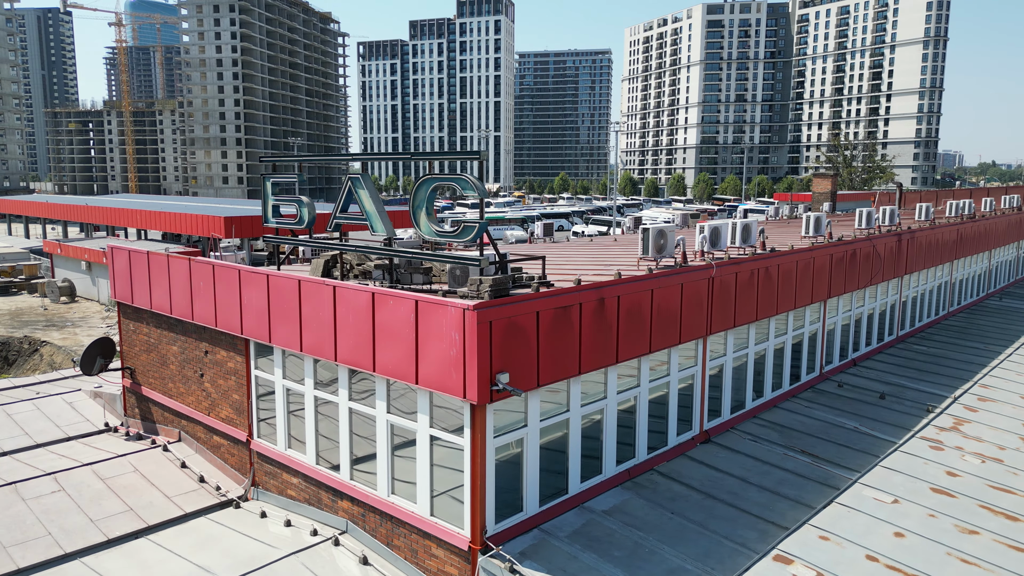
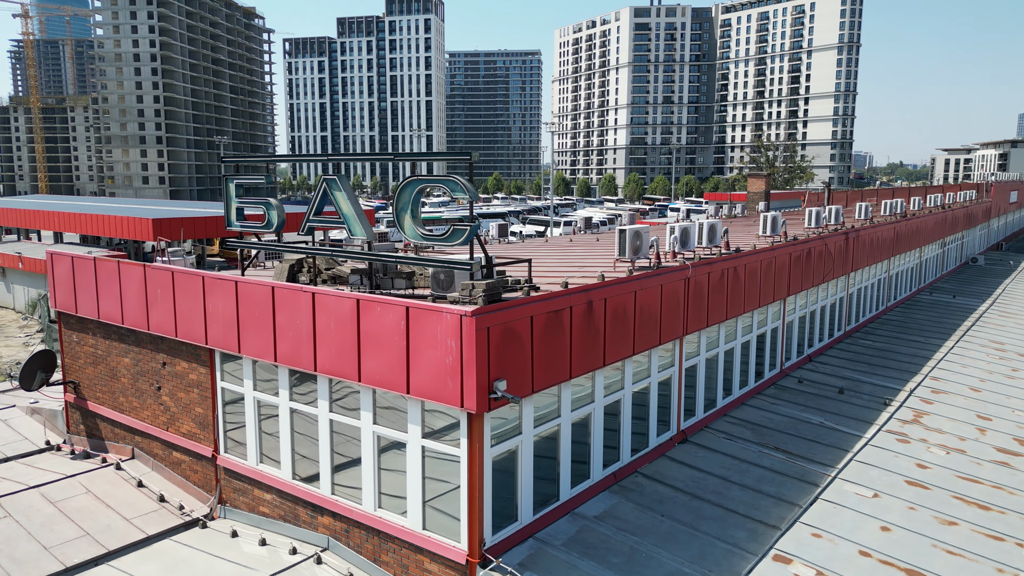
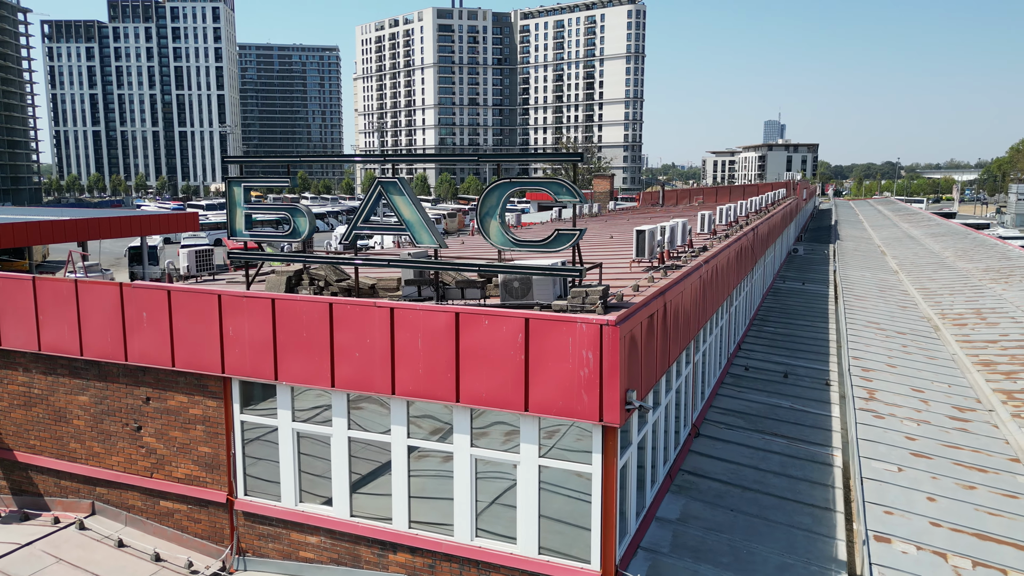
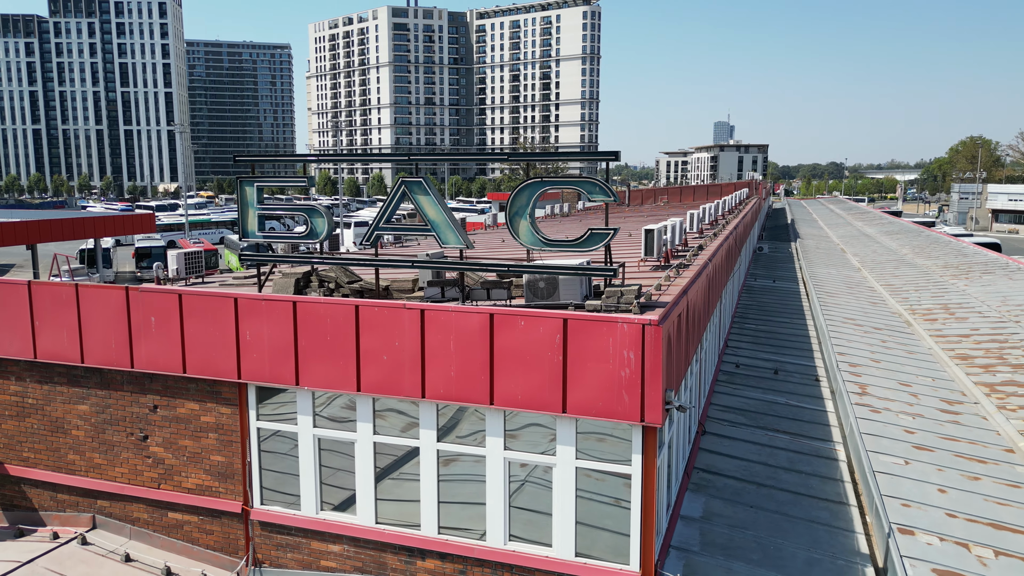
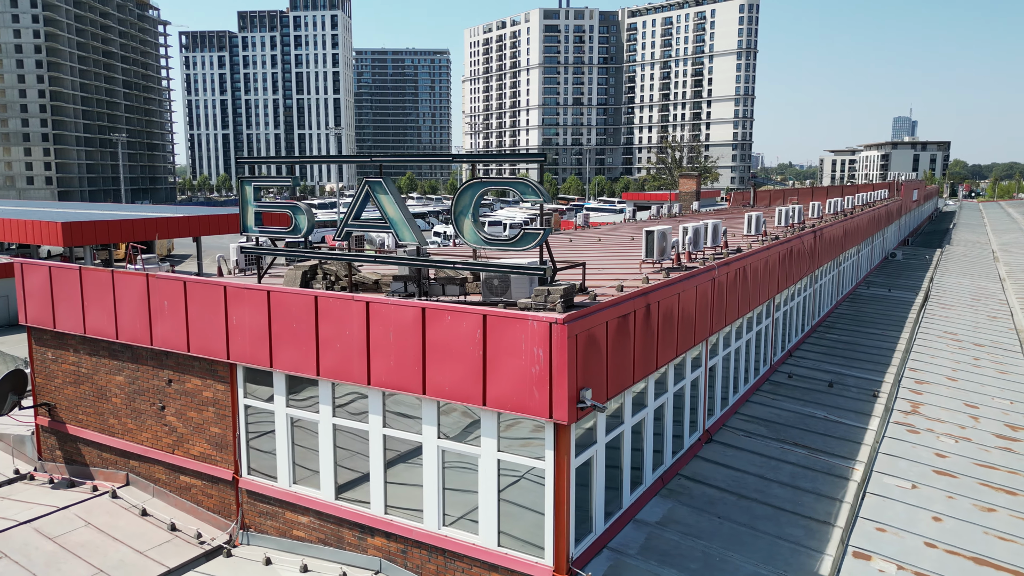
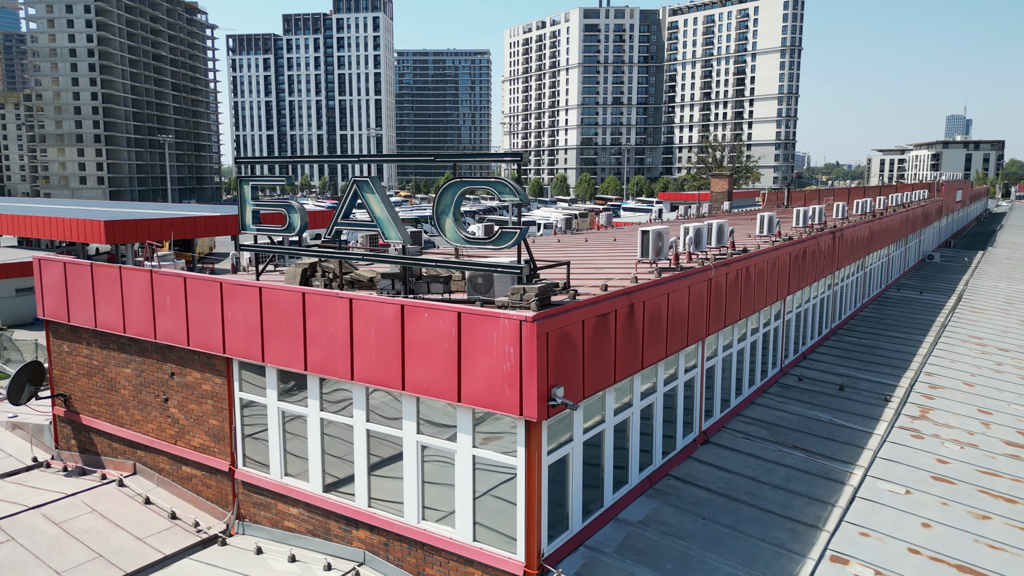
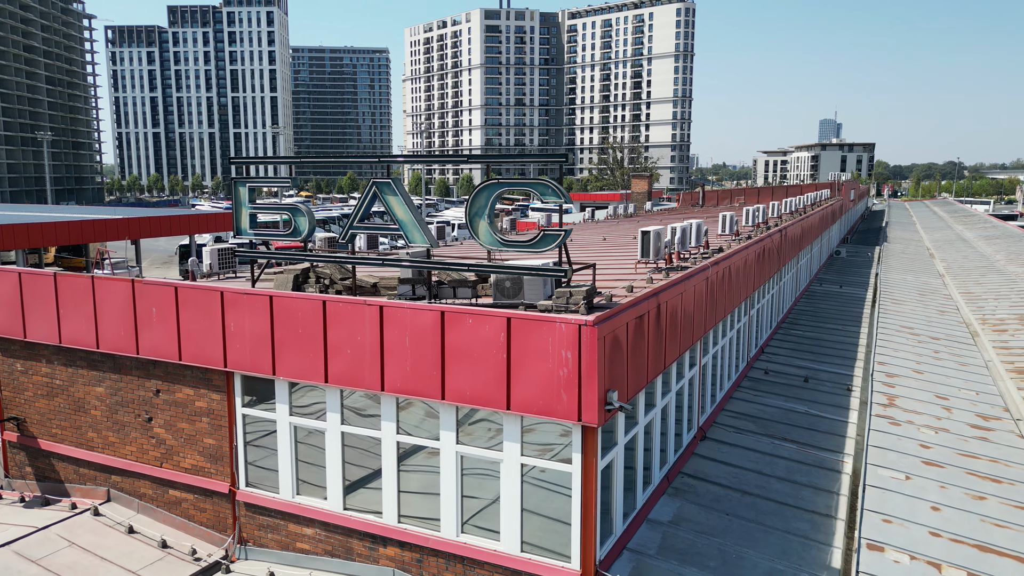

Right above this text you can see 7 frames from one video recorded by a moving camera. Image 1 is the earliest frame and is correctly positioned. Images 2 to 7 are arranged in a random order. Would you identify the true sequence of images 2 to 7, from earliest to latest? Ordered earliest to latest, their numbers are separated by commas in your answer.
2, 6, 5, 7, 3, 4
